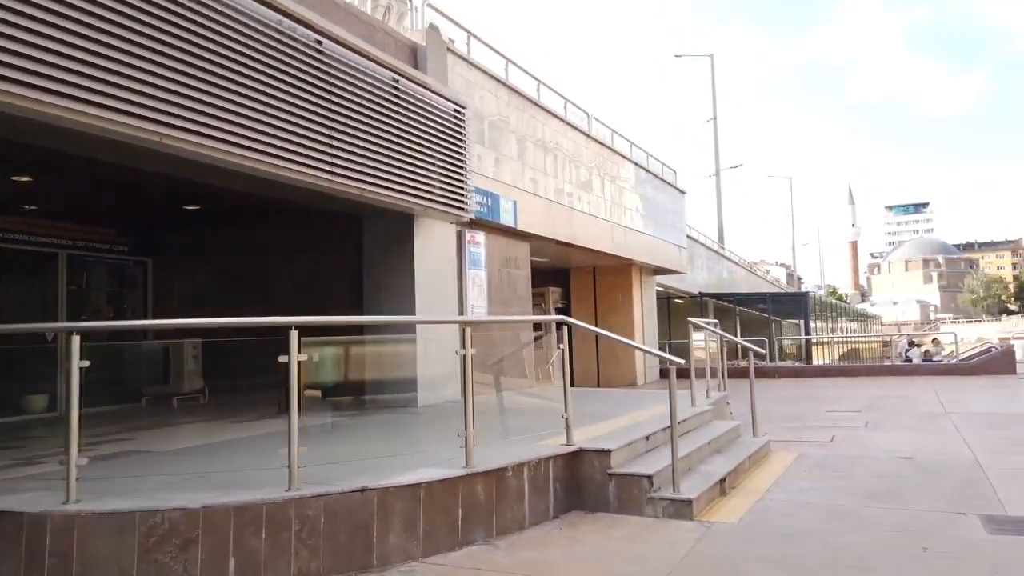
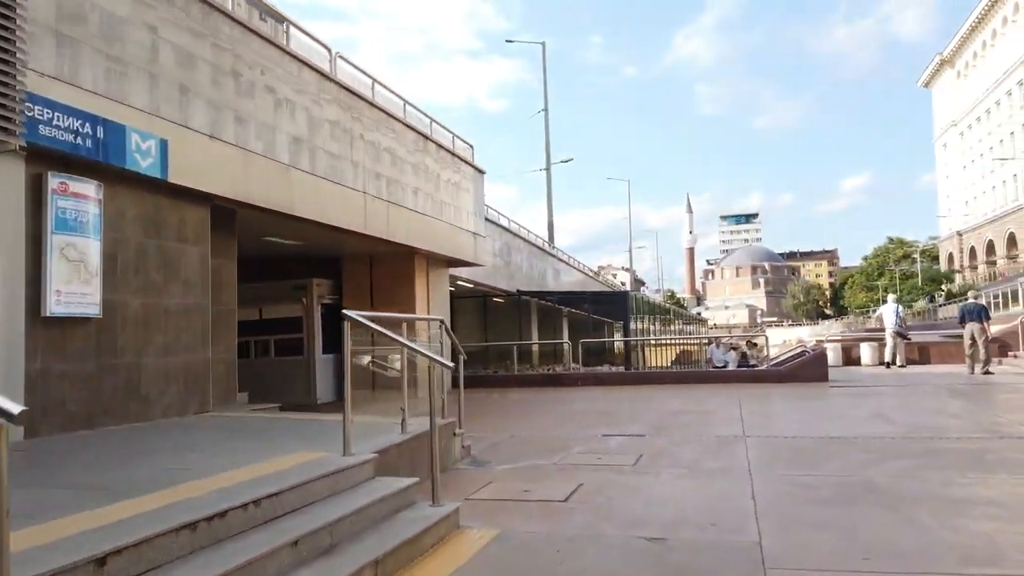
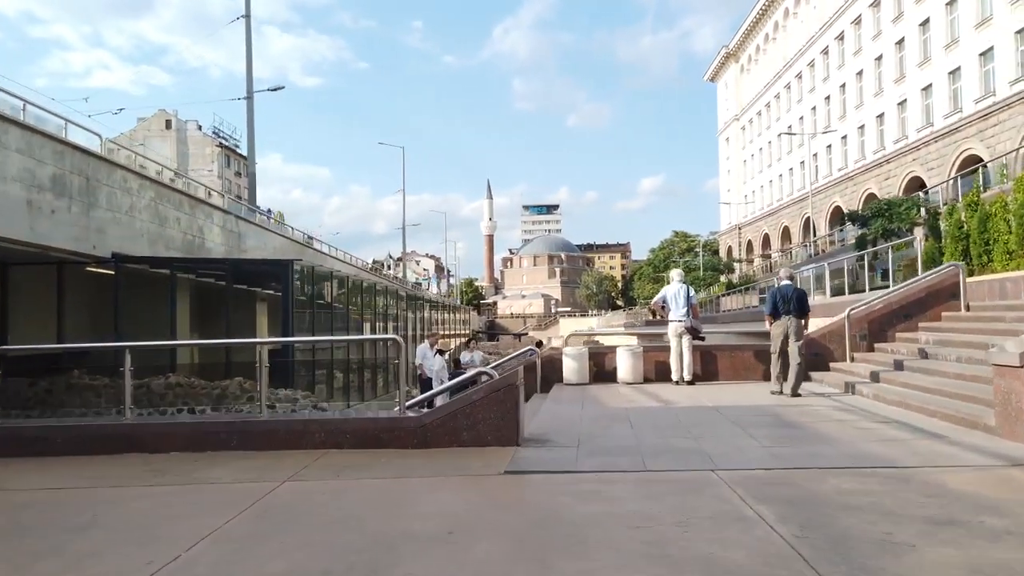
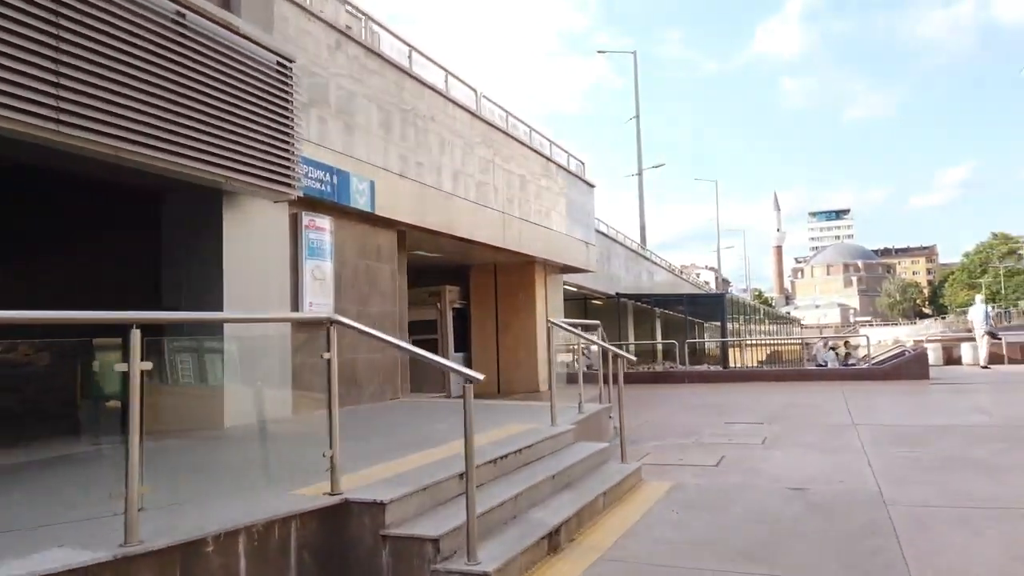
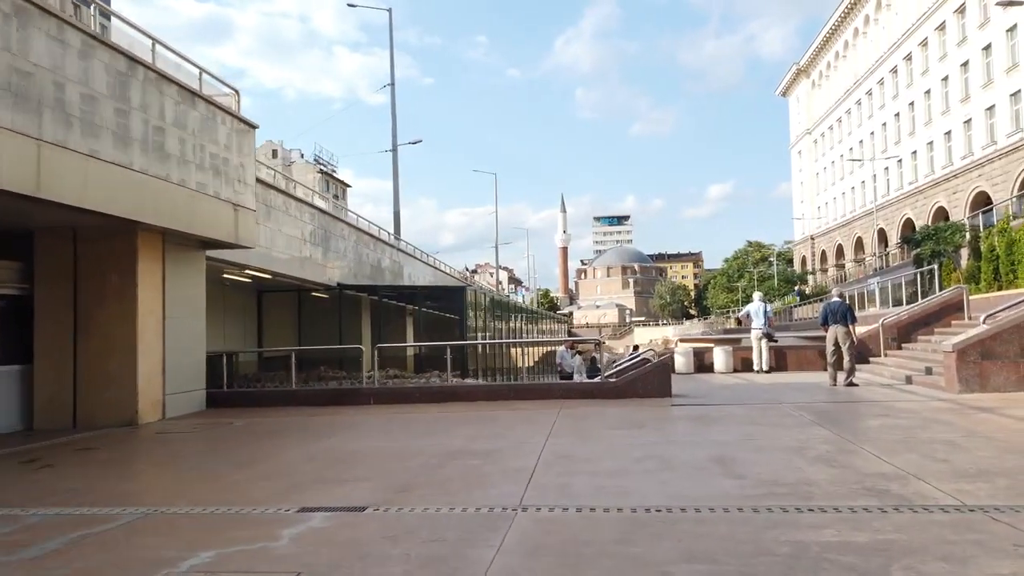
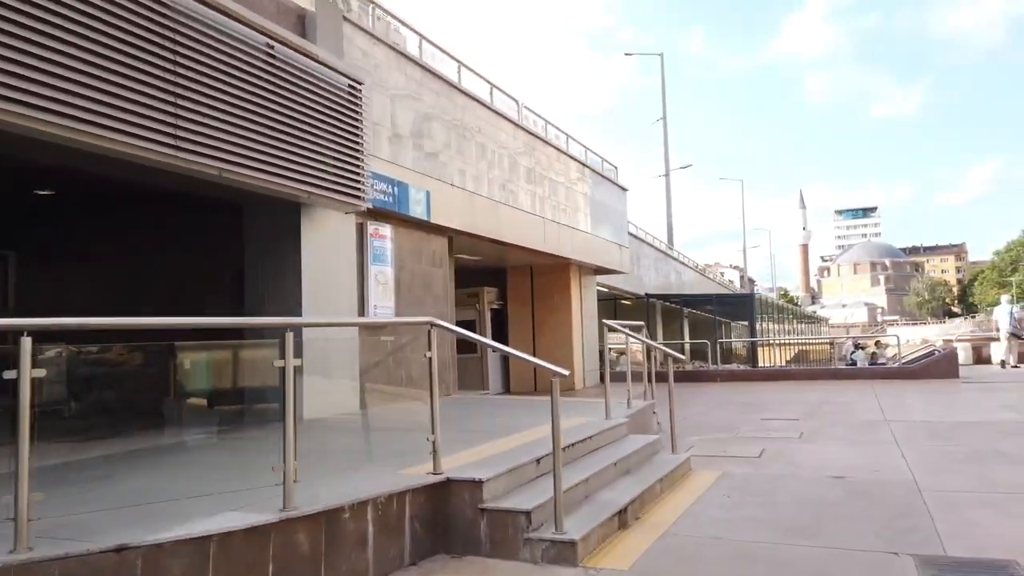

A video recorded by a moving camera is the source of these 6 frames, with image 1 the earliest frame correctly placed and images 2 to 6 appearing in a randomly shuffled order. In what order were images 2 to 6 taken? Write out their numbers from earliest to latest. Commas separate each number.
6, 4, 2, 5, 3
